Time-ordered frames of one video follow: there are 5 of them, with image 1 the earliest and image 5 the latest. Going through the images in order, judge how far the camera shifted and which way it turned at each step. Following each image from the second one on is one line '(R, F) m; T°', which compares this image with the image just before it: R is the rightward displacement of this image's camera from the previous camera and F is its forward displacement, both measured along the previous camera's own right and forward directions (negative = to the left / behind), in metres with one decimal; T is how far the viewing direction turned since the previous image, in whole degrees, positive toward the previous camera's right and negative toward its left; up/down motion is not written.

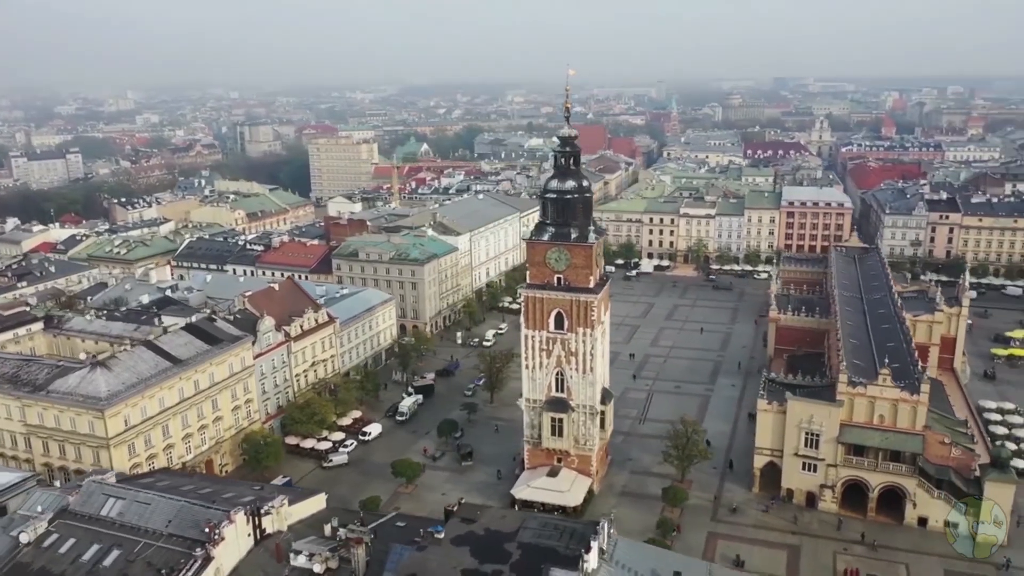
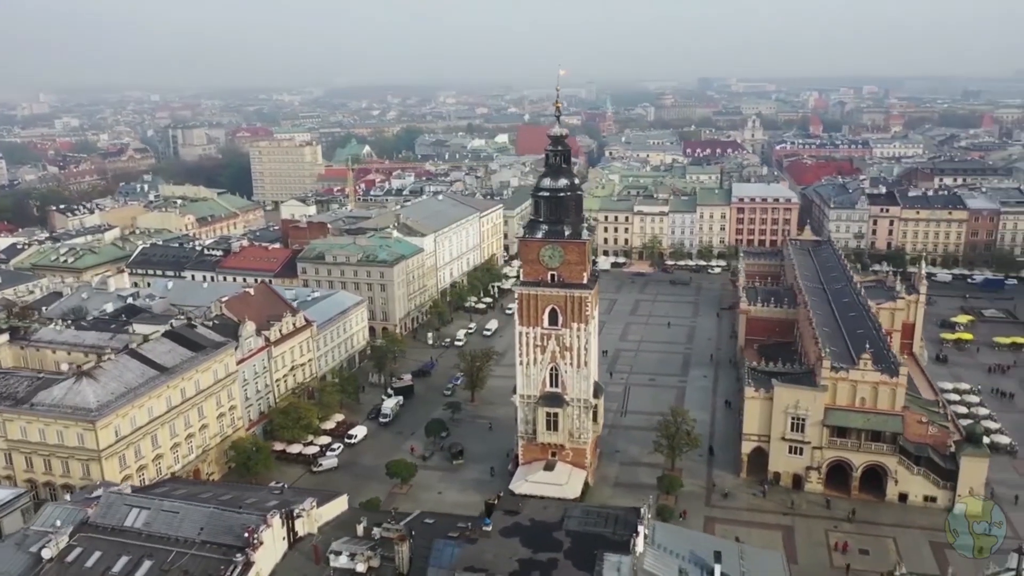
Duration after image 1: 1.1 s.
(-4.6, -0.5) m; +5°
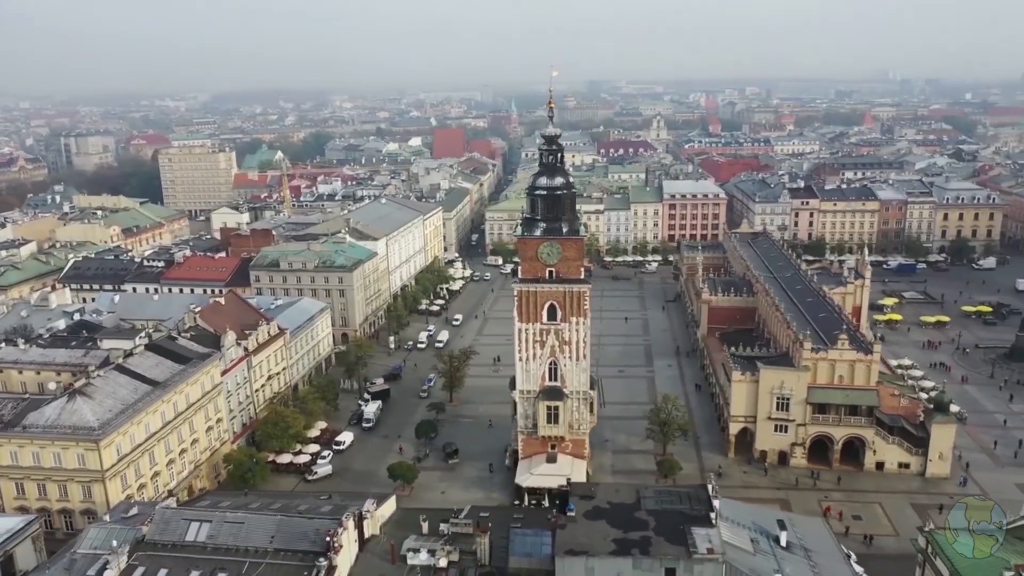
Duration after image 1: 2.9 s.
(-7.7, -0.5) m; +7°
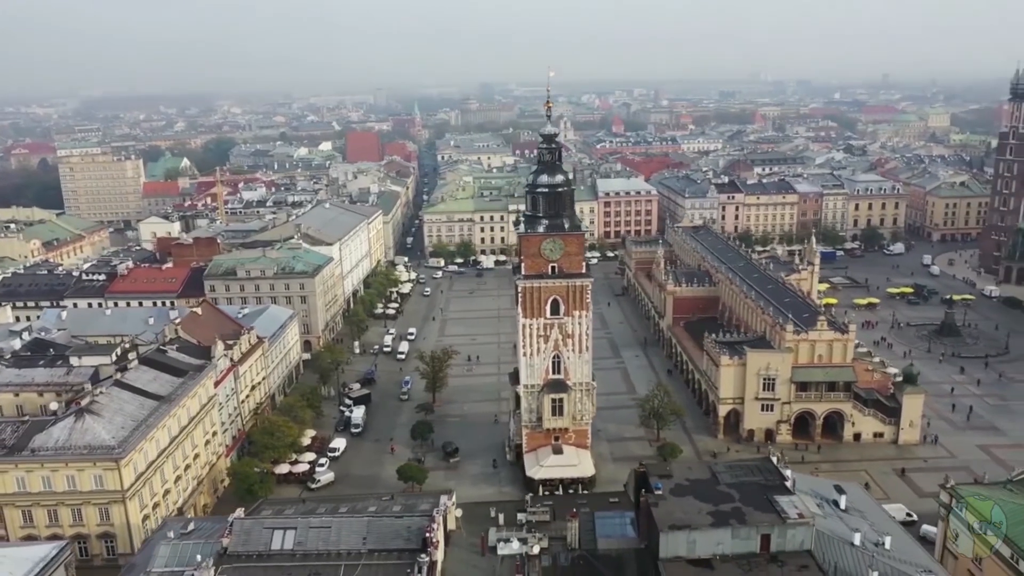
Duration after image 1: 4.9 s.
(-8.5, -0.4) m; +8°
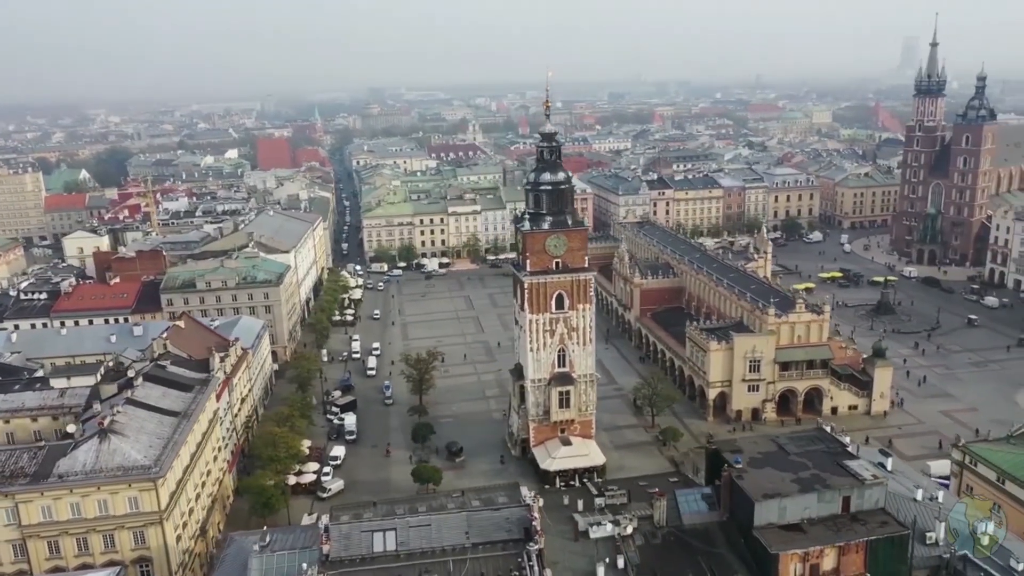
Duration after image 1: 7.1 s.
(-8.8, -0.3) m; +8°
